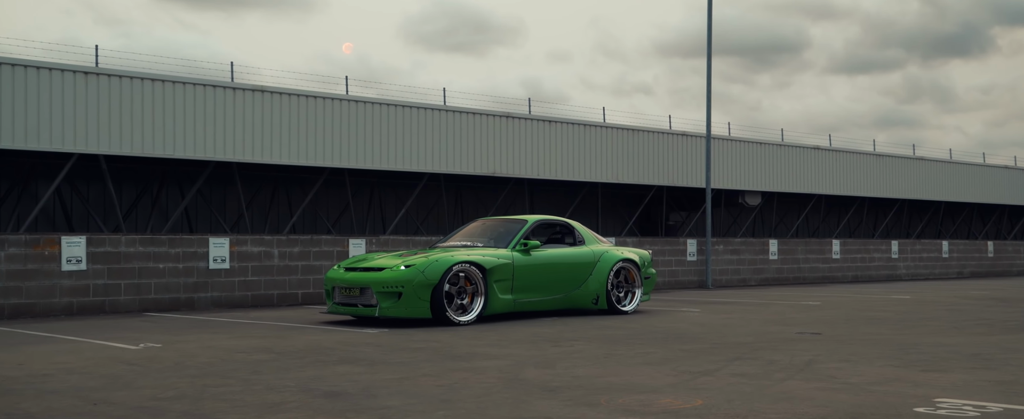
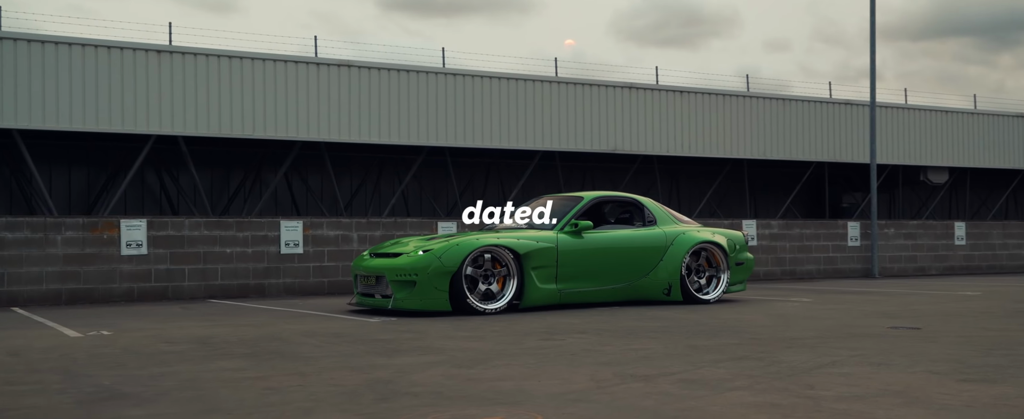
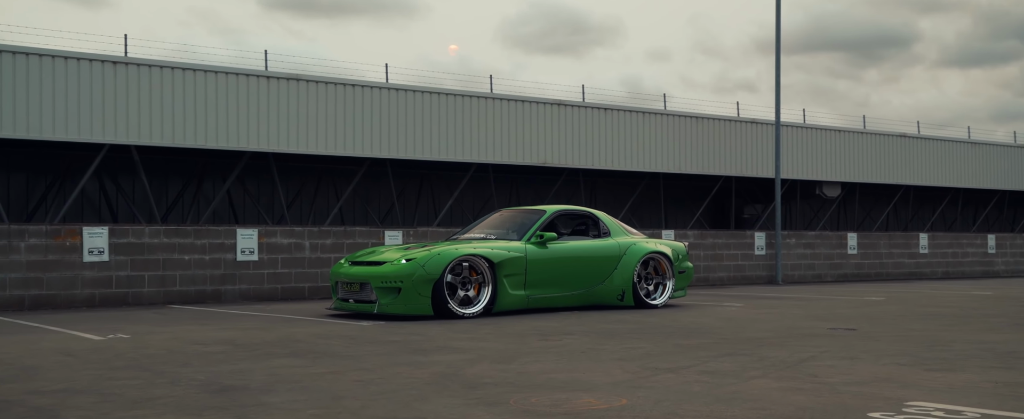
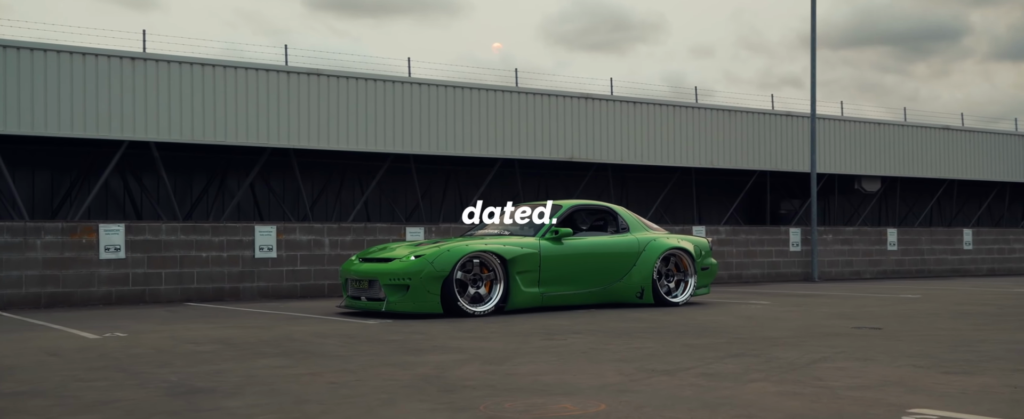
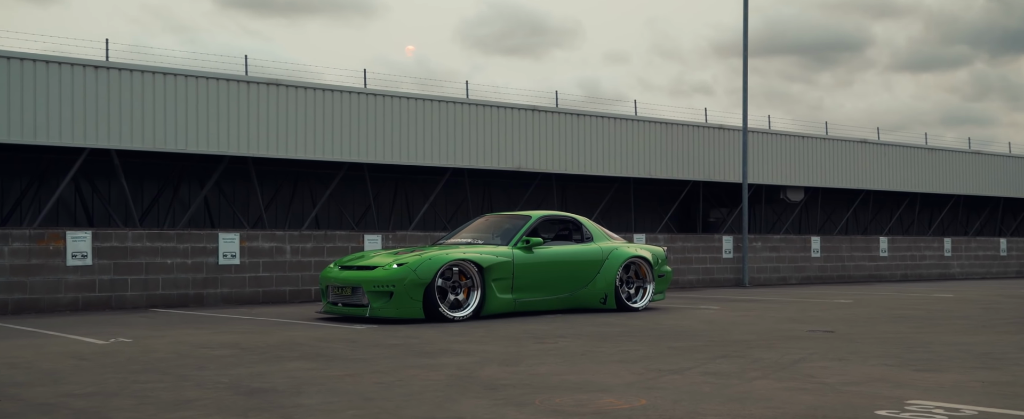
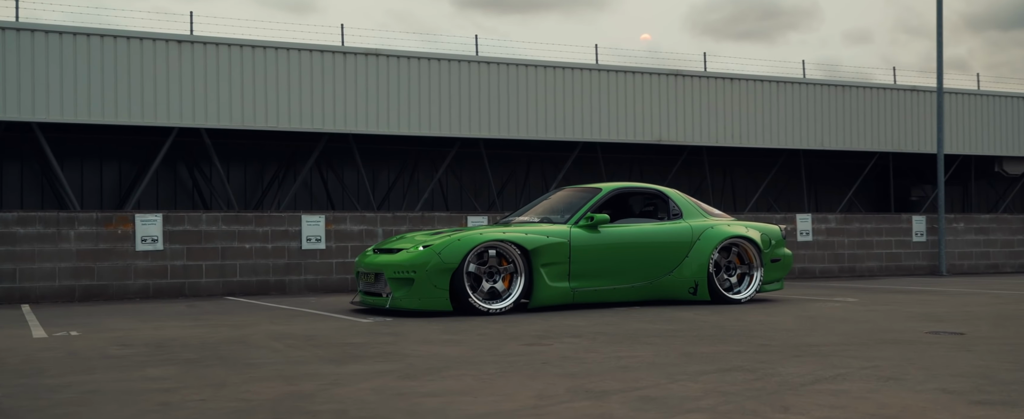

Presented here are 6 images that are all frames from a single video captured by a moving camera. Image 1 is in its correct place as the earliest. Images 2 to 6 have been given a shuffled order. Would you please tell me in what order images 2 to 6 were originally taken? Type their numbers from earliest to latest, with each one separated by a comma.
5, 3, 4, 2, 6
